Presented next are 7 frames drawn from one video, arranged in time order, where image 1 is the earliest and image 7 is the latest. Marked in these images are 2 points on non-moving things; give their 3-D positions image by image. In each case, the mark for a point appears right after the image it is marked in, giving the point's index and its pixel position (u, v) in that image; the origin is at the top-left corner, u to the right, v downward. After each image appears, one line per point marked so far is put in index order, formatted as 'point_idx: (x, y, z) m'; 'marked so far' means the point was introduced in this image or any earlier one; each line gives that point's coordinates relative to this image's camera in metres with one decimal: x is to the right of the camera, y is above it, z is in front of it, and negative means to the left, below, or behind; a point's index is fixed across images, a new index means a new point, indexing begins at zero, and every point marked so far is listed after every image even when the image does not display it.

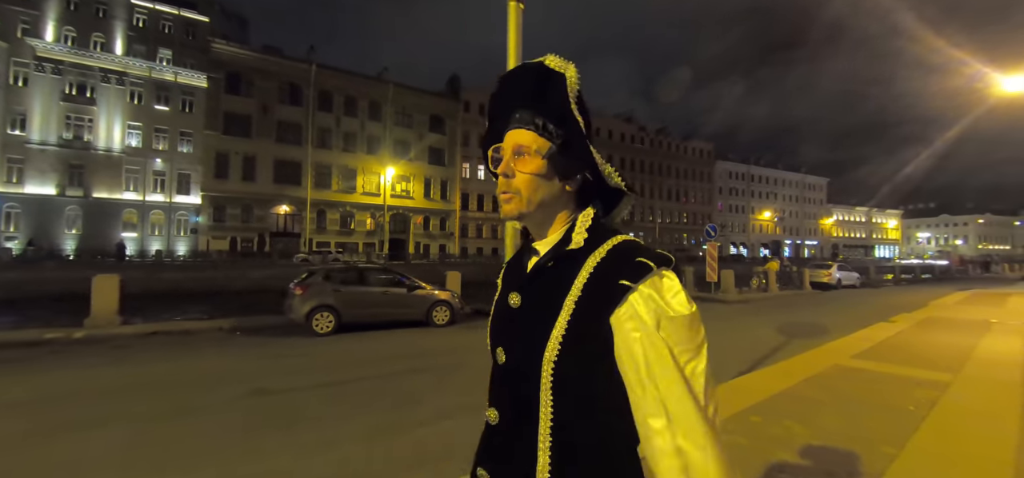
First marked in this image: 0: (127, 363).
0: (-7.3, -2.4, +7.9) m
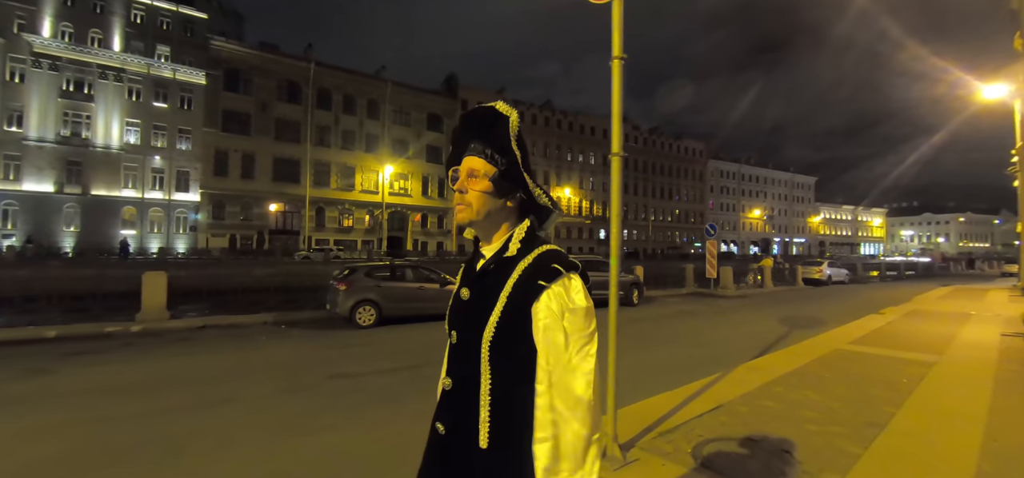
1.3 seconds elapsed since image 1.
0: (-6.6, -2.4, +8.6) m
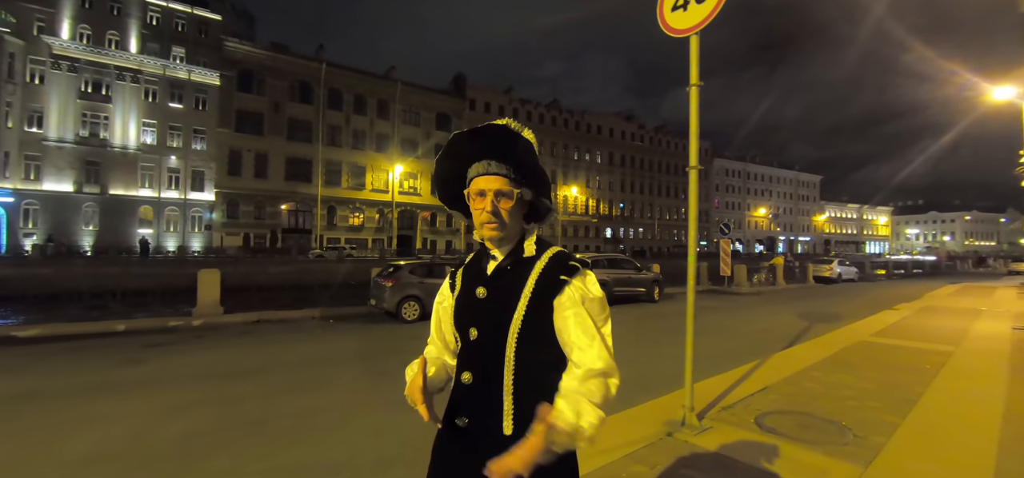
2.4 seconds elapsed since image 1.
0: (-5.7, -2.4, +9.3) m
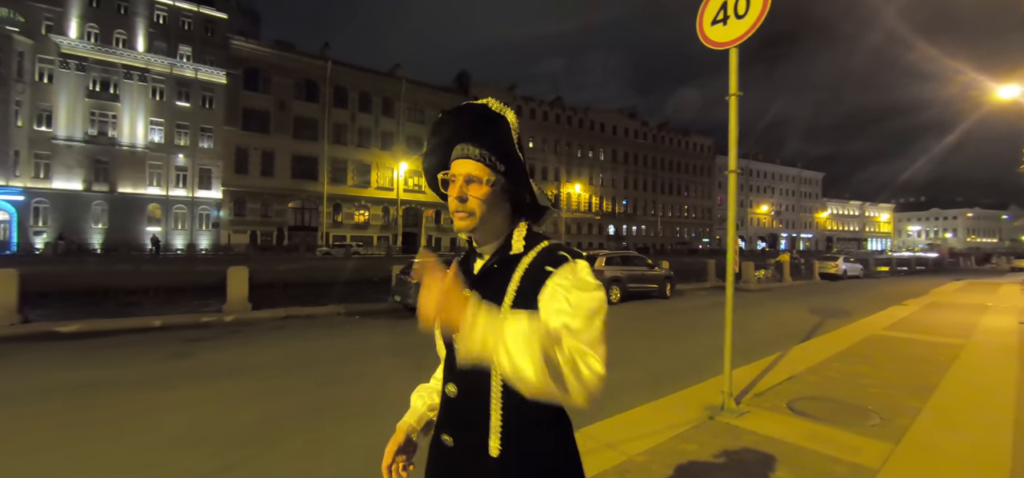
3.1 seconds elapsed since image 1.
0: (-5.1, -2.4, +9.6) m
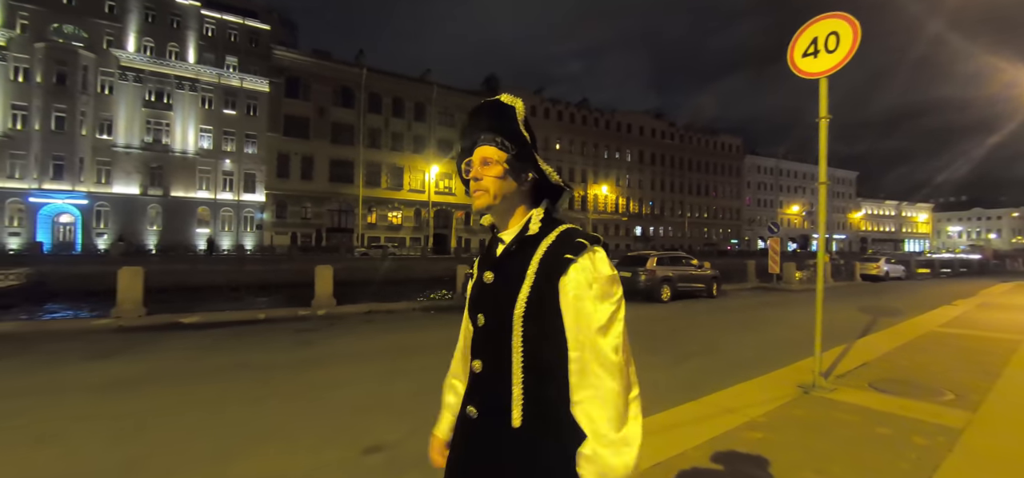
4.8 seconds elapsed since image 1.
0: (-3.3, -2.4, +10.8) m
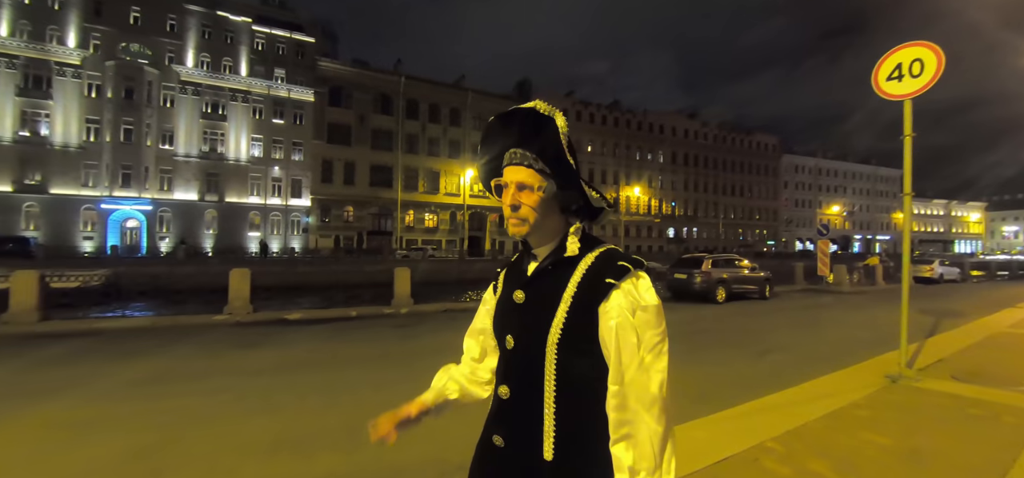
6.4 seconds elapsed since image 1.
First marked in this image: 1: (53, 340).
0: (-1.3, -2.5, +11.8) m
1: (-11.7, -2.6, +10.7) m
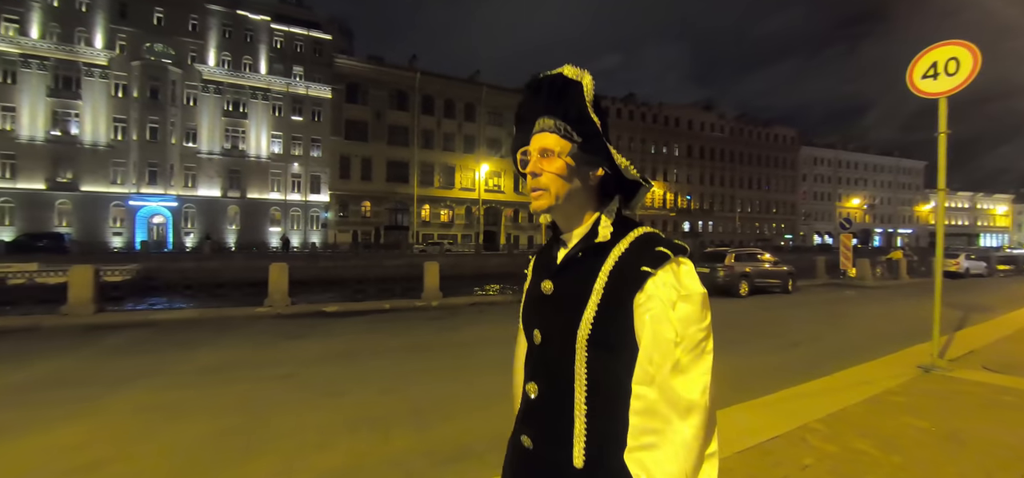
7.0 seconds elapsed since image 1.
0: (-0.4, -2.4, +12.2) m
1: (-10.9, -2.5, +11.4) m
